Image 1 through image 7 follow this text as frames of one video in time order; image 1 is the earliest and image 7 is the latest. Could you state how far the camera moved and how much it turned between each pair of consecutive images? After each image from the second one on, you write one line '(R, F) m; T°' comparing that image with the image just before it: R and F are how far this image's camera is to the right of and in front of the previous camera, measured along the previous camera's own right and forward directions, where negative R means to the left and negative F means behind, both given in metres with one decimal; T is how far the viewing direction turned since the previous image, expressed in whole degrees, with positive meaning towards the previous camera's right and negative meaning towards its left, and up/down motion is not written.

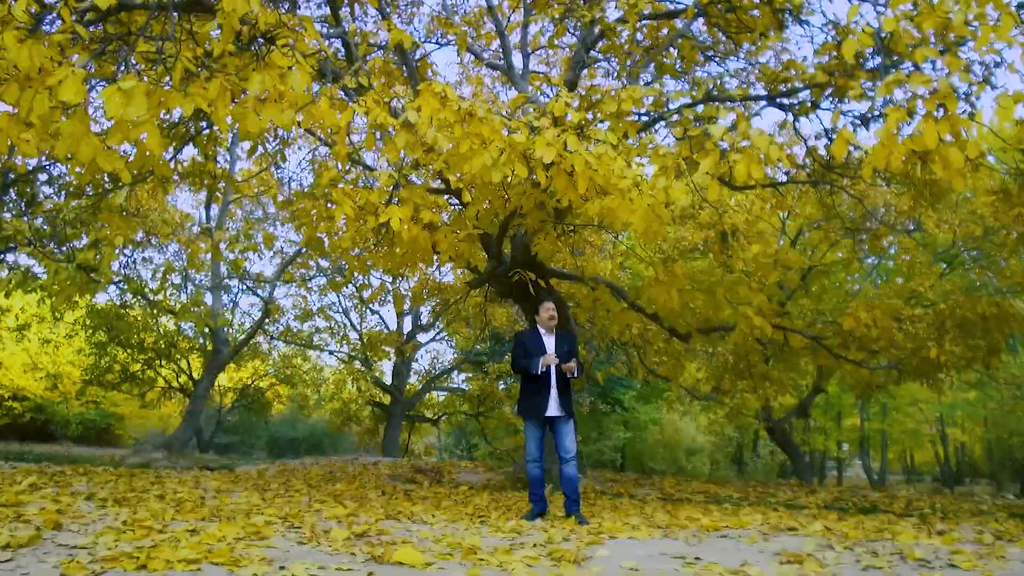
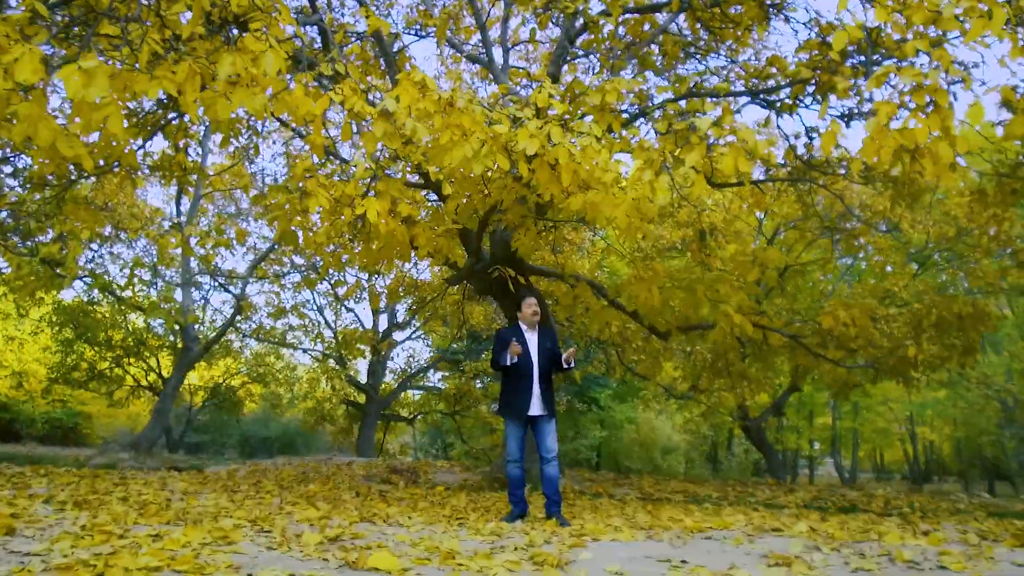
(0.0, +0.1) m; +2°
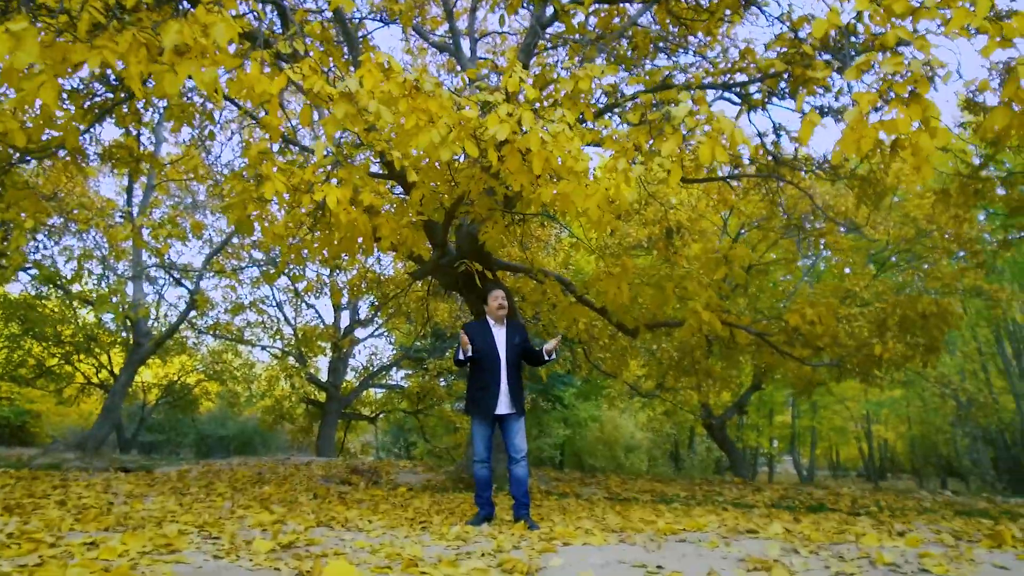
(0.0, +0.2) m; +3°
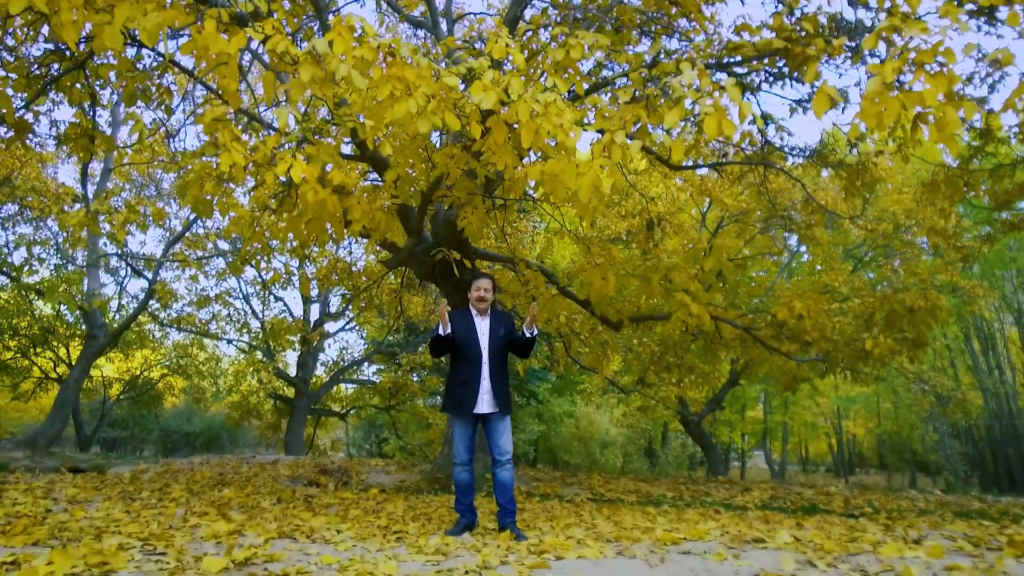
(-0.1, +0.3) m; +2°
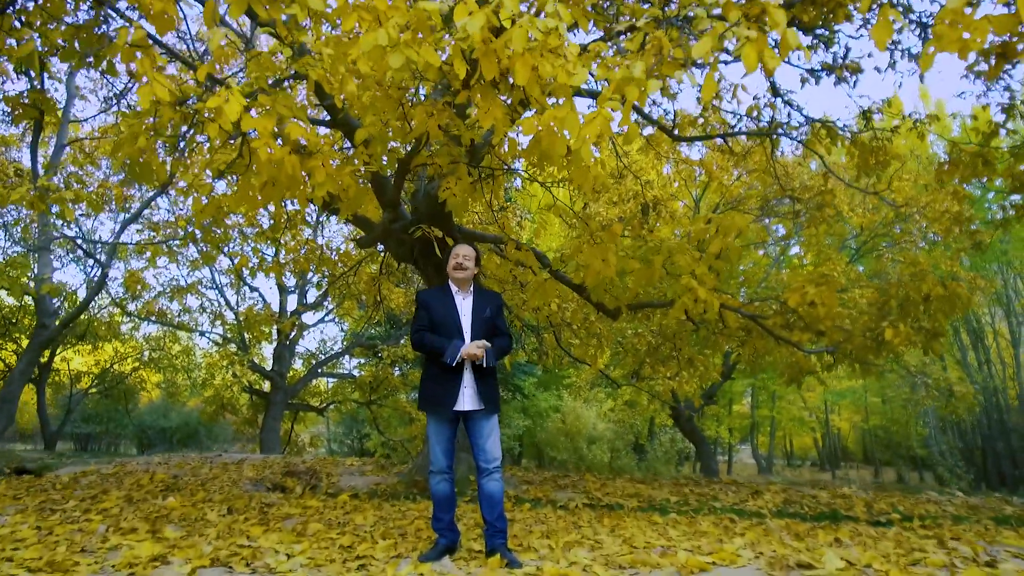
(0.0, +0.5) m; +1°
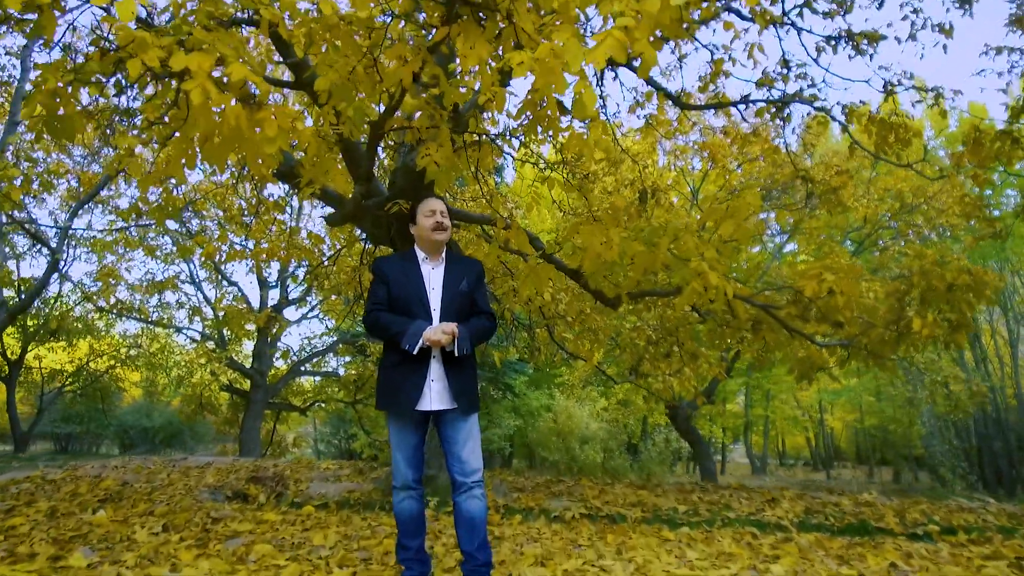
(0.0, +0.5) m; +1°
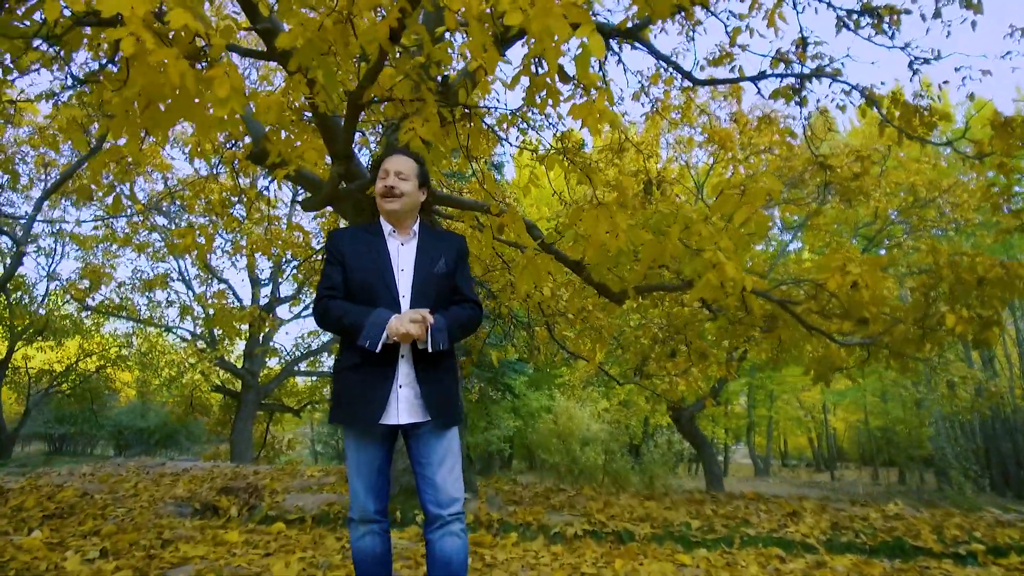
(0.0, +0.4) m; 0°
